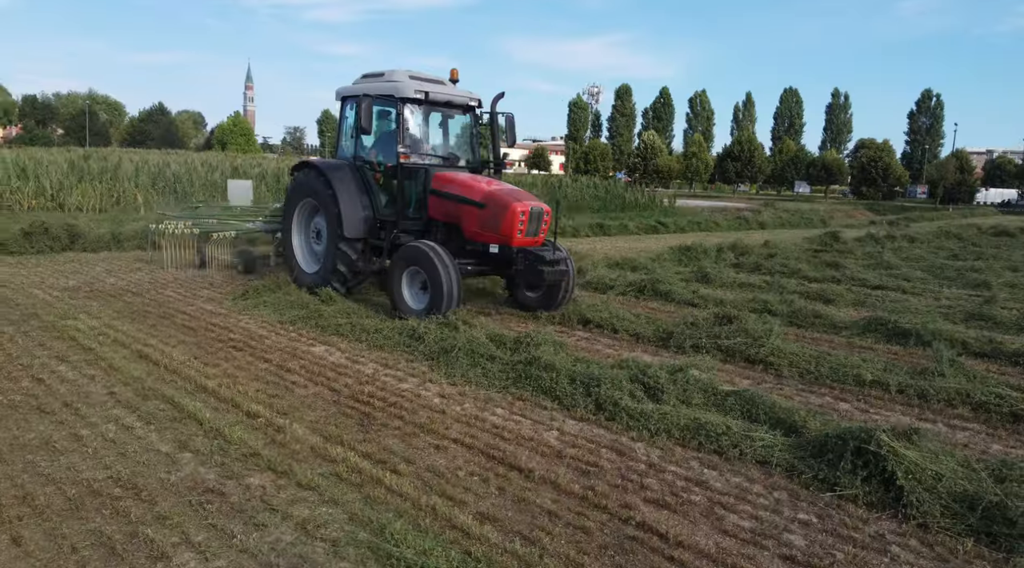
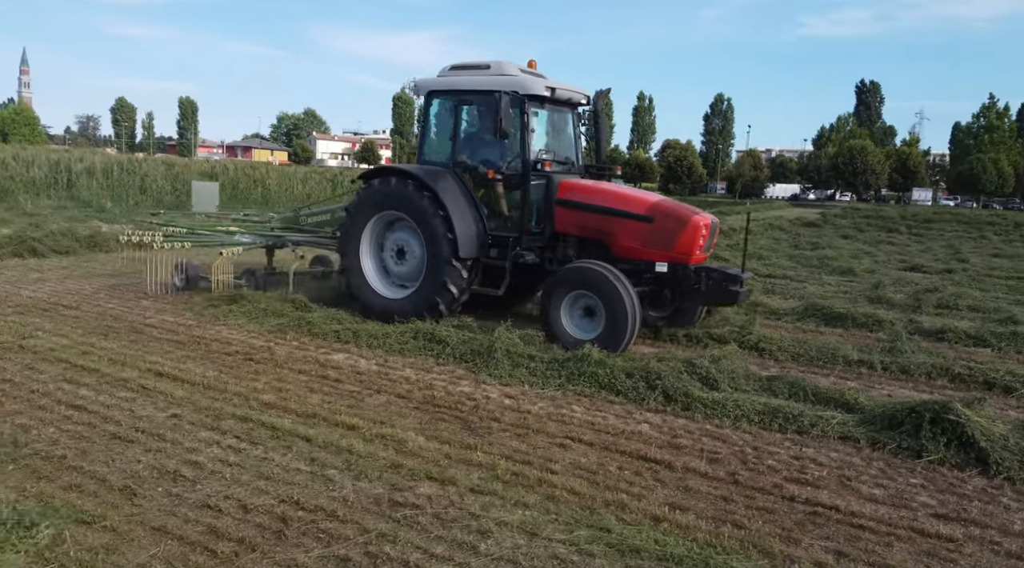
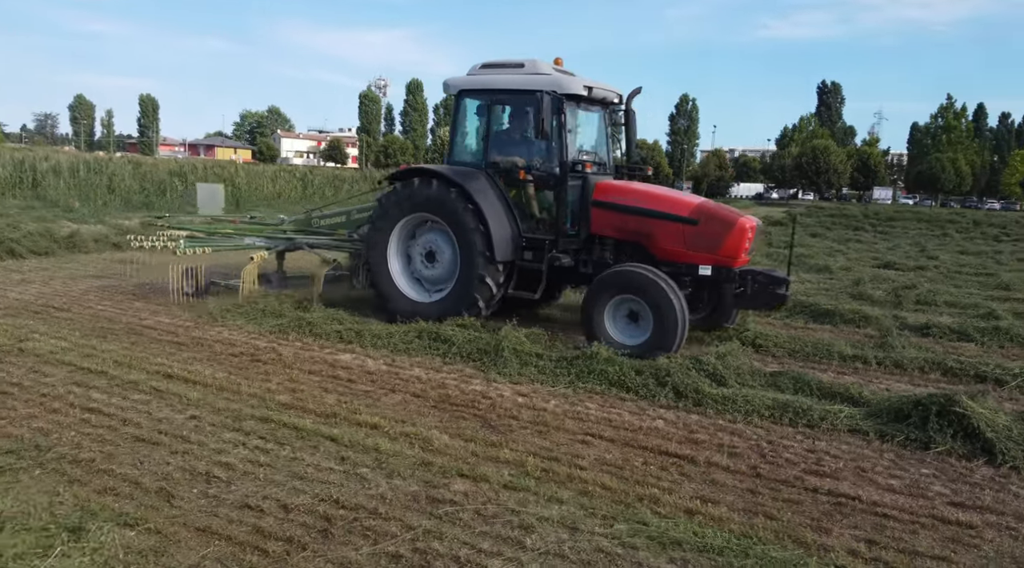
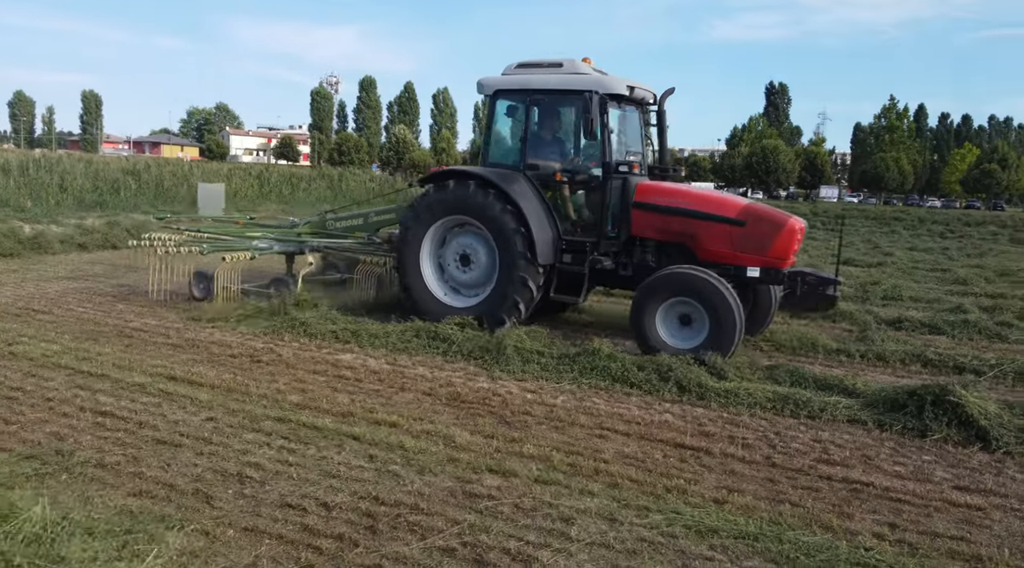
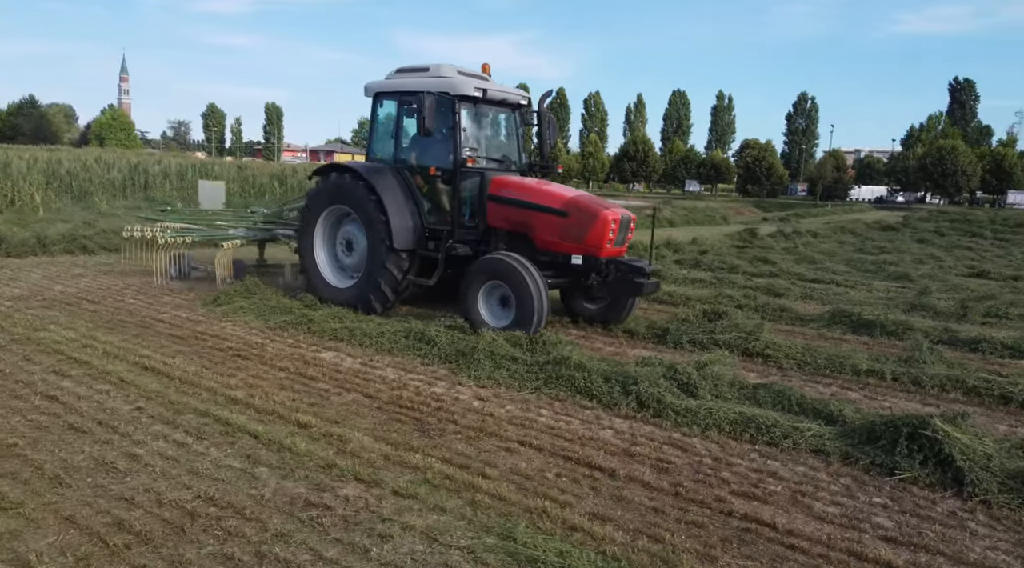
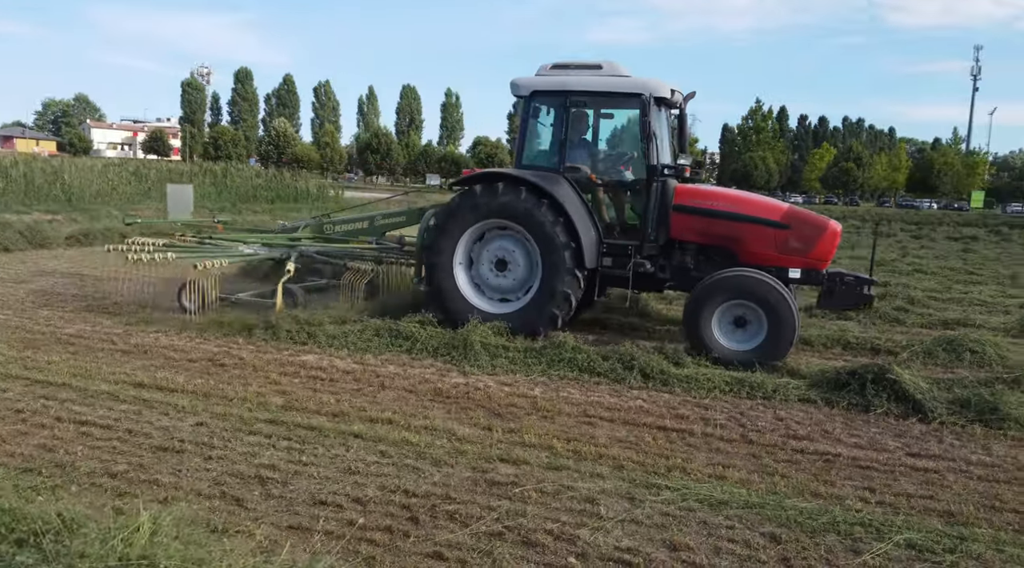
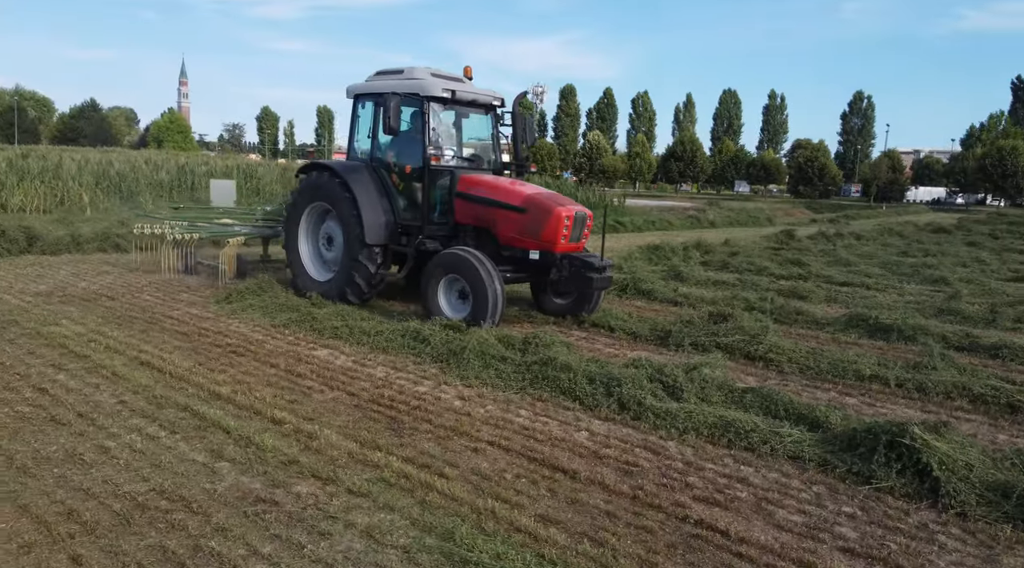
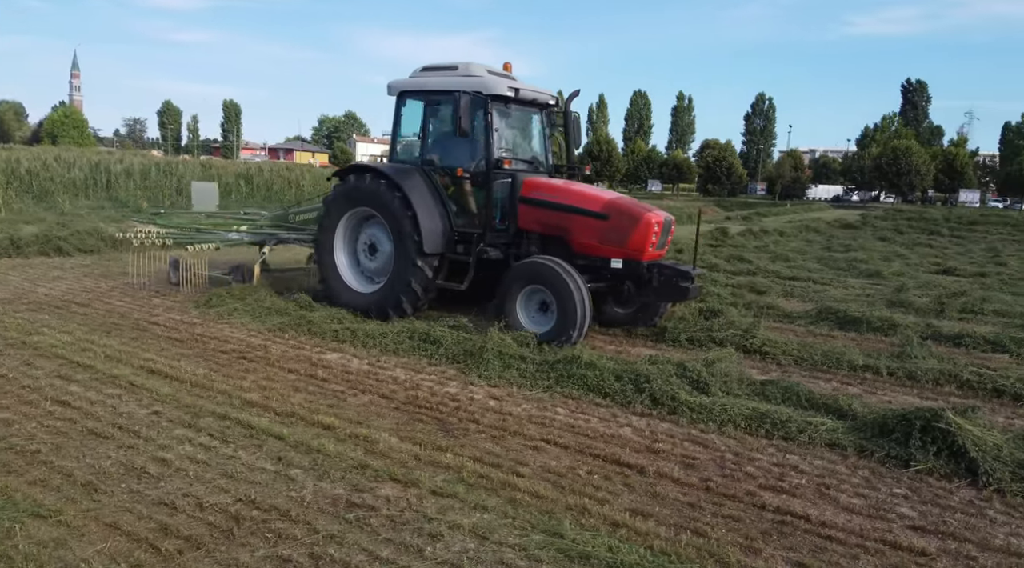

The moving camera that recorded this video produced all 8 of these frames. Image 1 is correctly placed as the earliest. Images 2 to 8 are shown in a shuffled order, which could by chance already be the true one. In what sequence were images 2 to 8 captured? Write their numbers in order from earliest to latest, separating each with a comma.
7, 5, 8, 2, 3, 4, 6
